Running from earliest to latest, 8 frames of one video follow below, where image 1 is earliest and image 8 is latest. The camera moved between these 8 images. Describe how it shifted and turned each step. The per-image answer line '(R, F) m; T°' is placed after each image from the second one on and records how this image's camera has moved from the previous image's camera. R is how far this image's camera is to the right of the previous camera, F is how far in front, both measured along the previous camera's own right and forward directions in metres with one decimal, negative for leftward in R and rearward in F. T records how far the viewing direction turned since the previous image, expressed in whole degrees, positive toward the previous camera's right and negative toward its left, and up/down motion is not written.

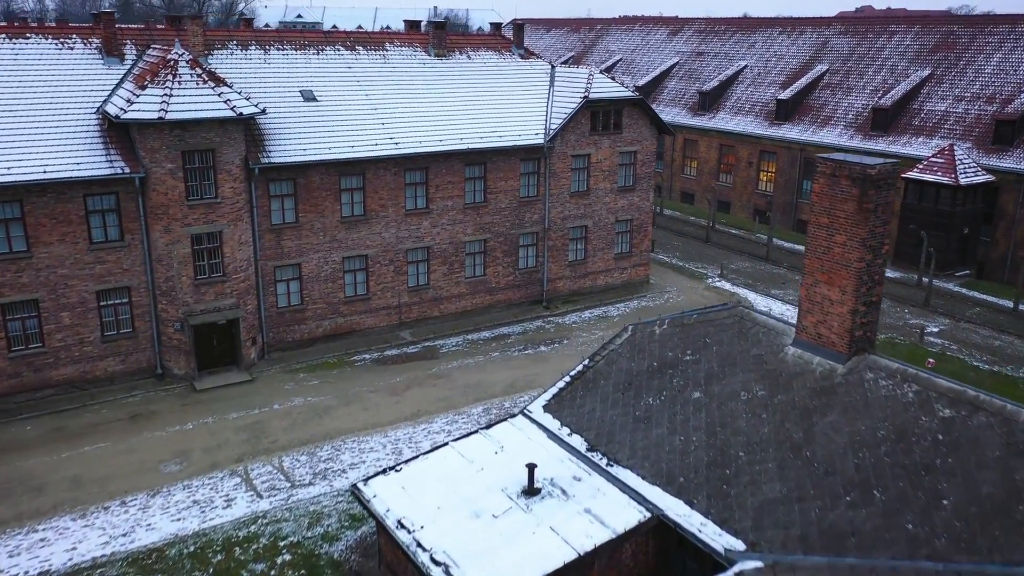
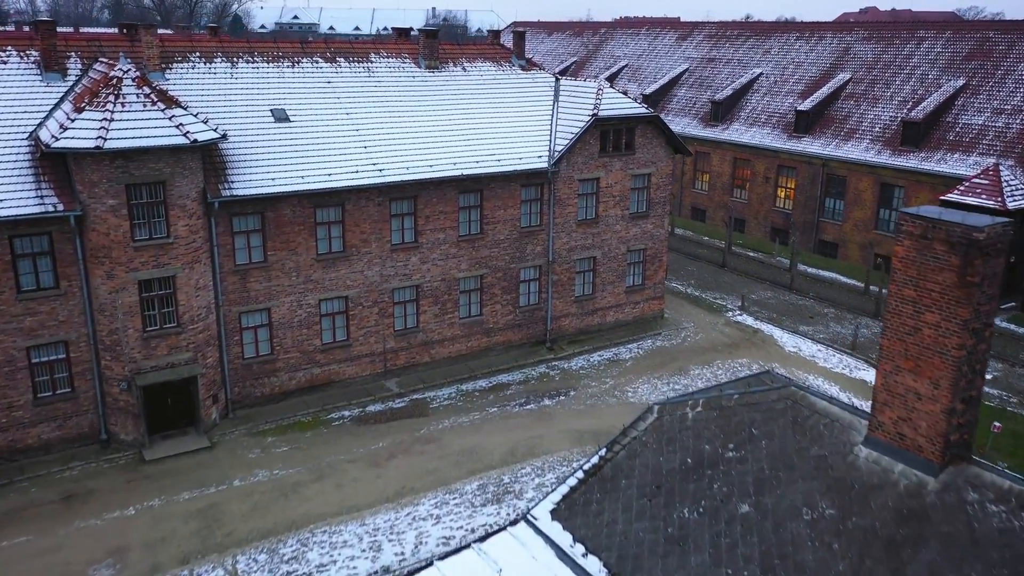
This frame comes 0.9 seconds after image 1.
(0.0, +3.1) m; 0°
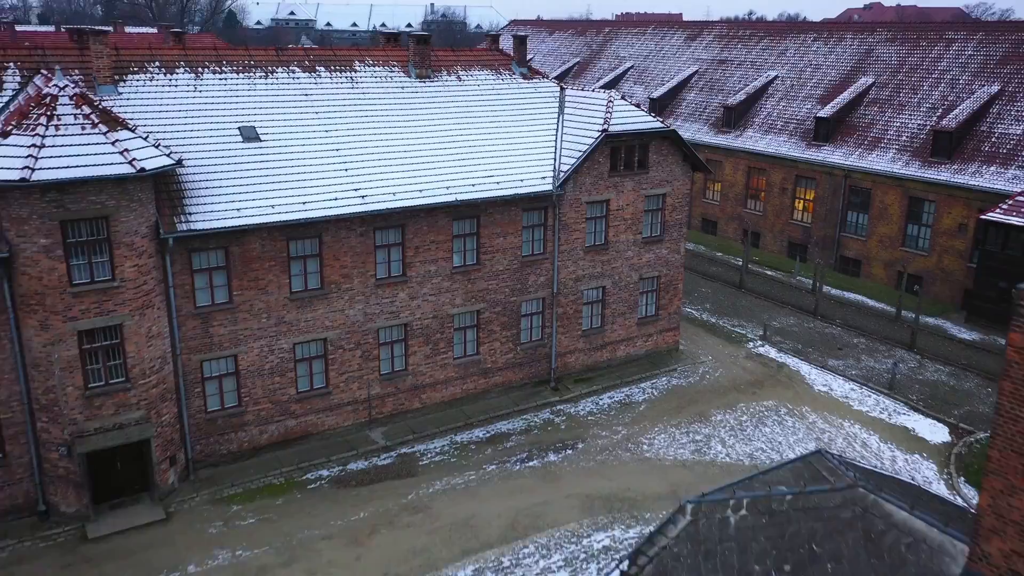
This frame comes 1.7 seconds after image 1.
(0.0, +2.7) m; 0°
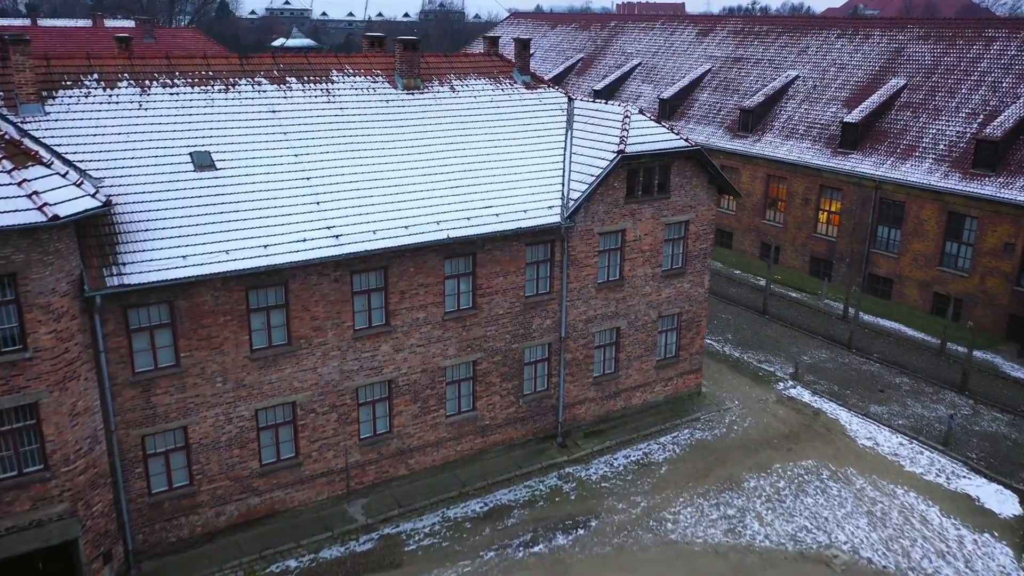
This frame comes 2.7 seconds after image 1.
(-0.1, +3.1) m; 0°
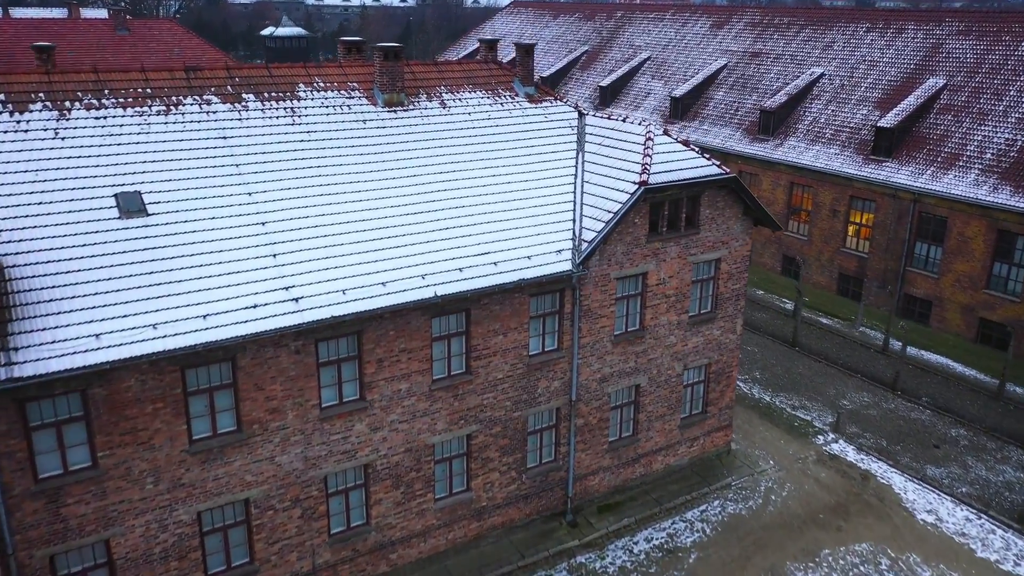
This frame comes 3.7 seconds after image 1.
(0.0, +3.2) m; 0°
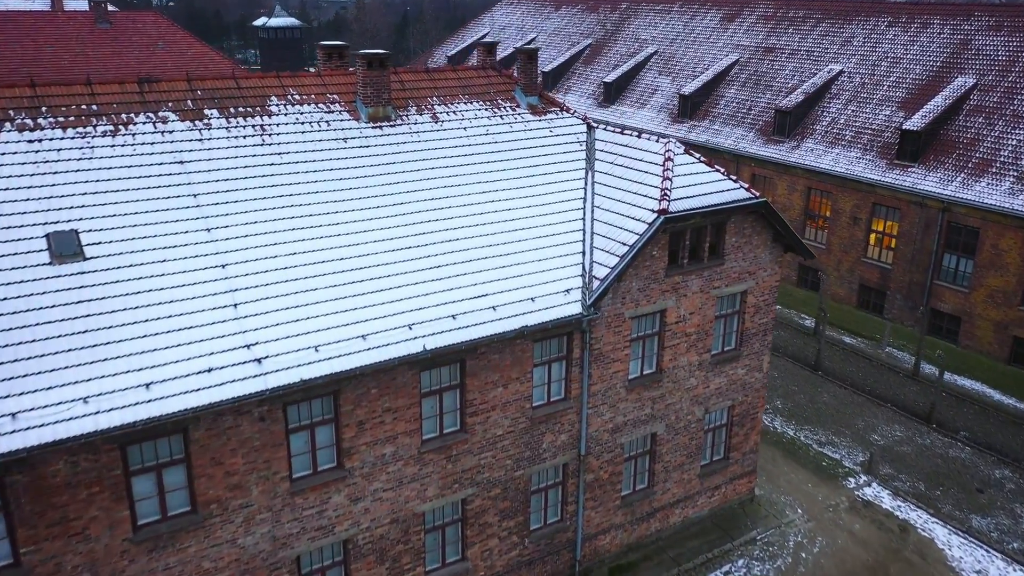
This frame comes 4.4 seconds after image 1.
(0.0, +2.0) m; 0°
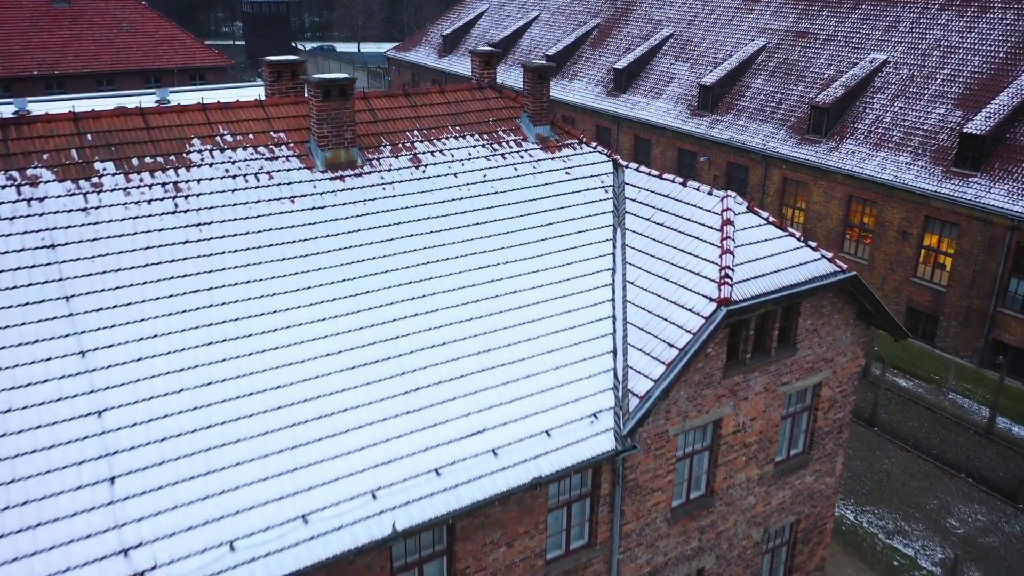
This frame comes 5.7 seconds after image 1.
(-0.1, +3.9) m; 0°
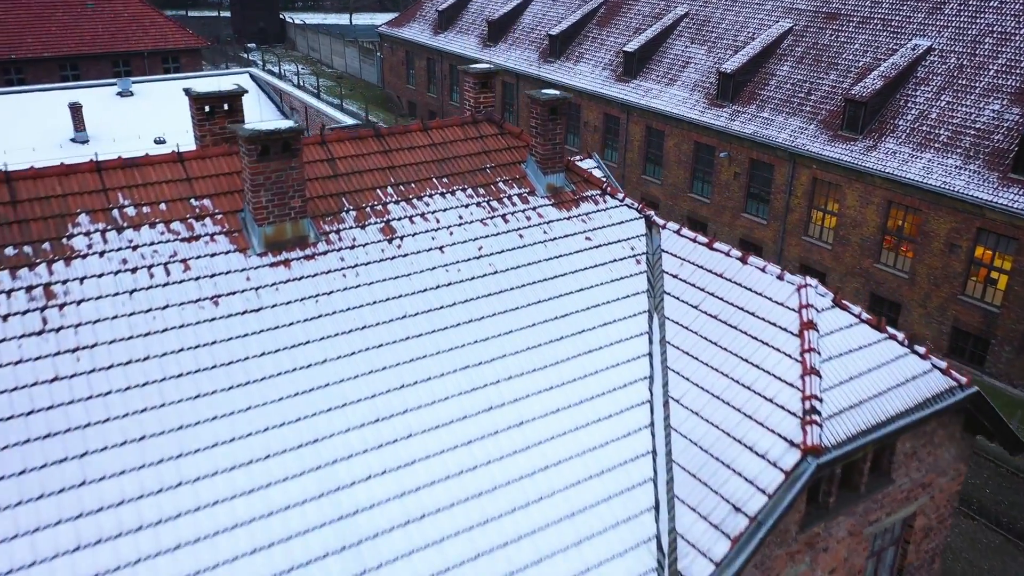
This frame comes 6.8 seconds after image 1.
(-0.1, +3.0) m; 0°
